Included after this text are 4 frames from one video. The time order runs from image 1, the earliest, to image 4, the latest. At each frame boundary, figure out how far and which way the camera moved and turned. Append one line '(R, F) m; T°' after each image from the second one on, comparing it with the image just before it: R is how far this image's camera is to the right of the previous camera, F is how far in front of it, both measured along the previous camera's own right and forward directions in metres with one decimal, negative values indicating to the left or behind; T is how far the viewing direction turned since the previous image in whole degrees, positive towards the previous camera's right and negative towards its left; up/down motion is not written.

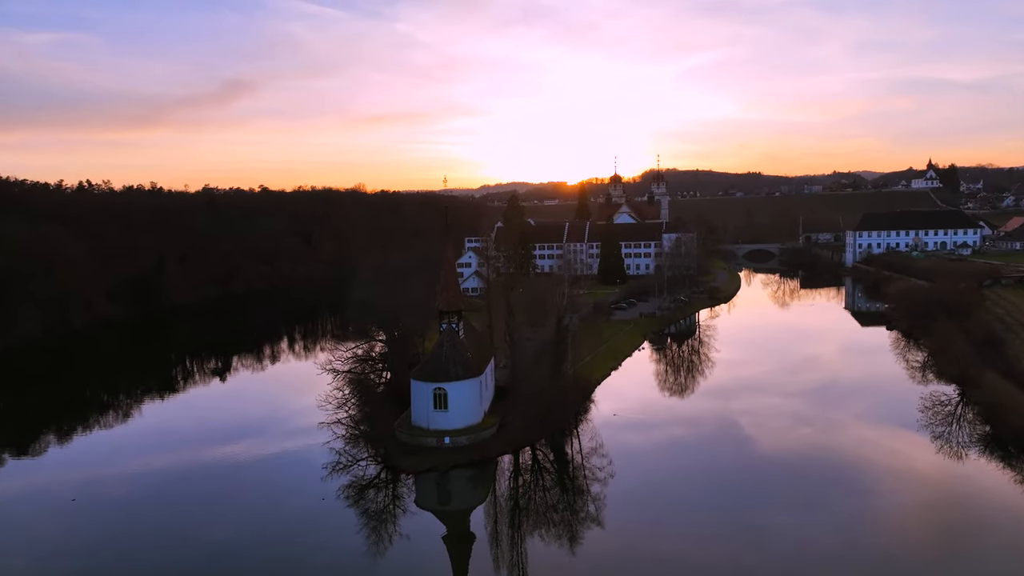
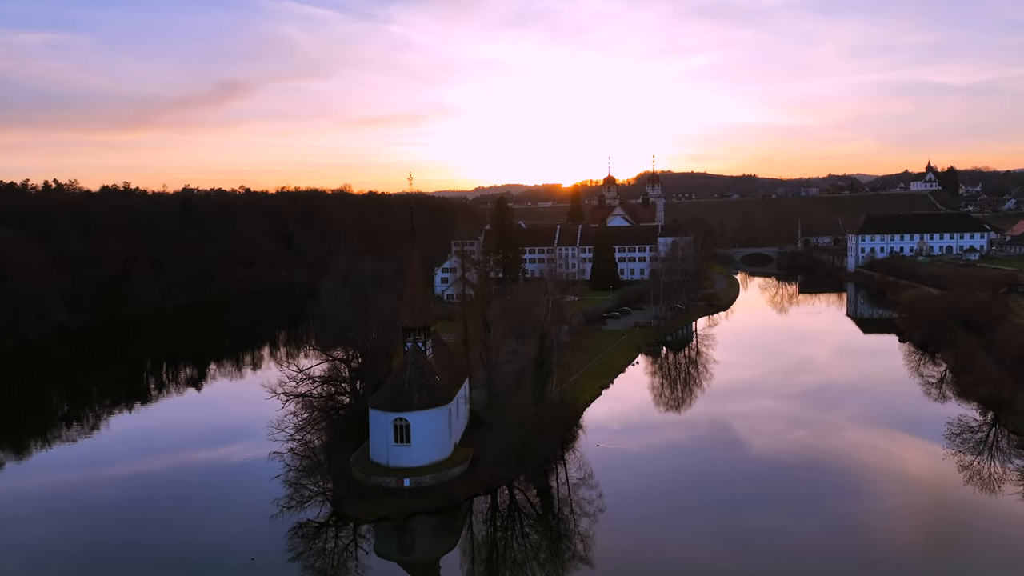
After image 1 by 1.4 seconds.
(+0.3, +1.6) m; 0°
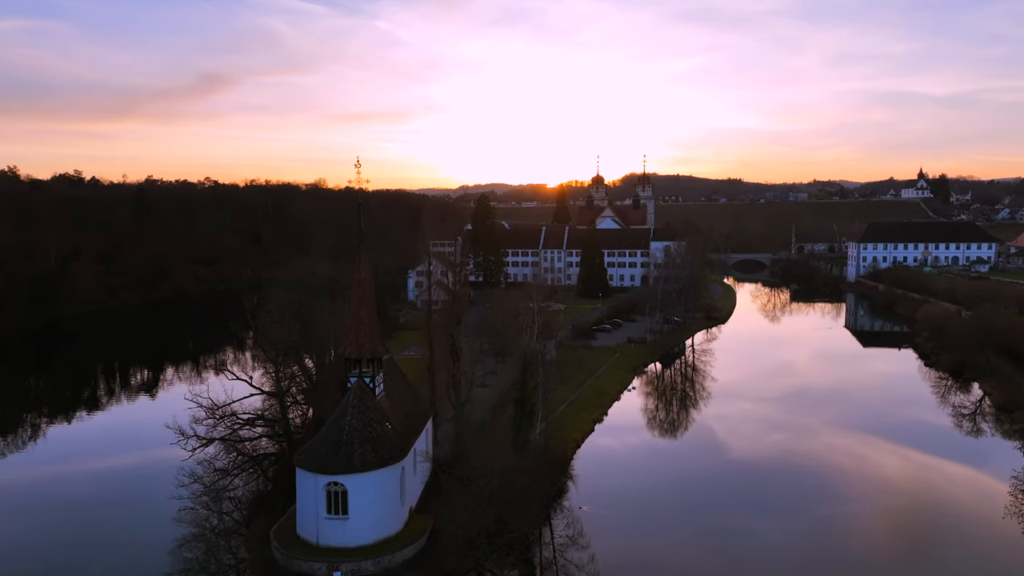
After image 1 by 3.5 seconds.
(+0.1, +2.5) m; +1°
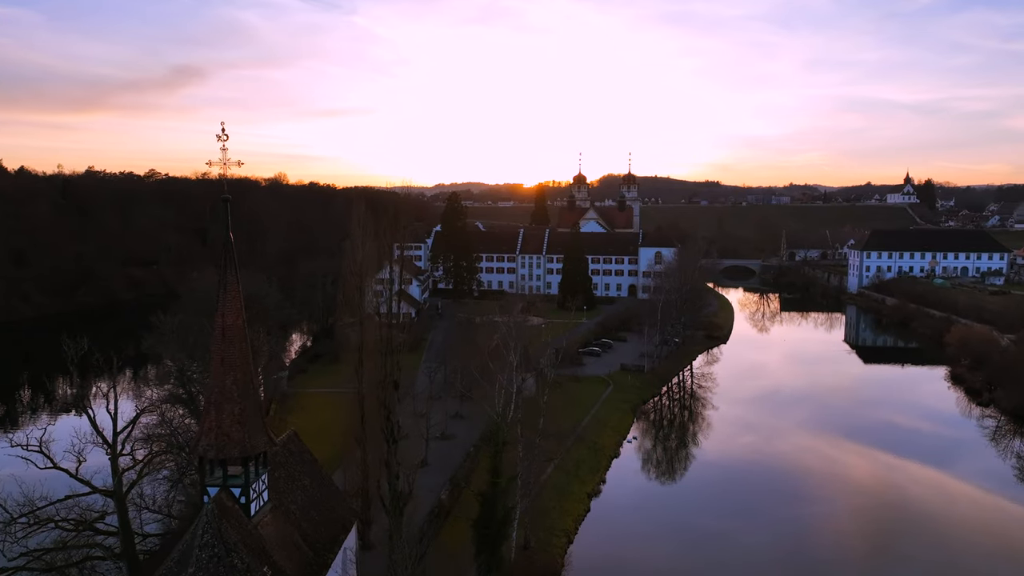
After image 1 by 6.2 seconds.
(+0.1, +3.3) m; +2°
